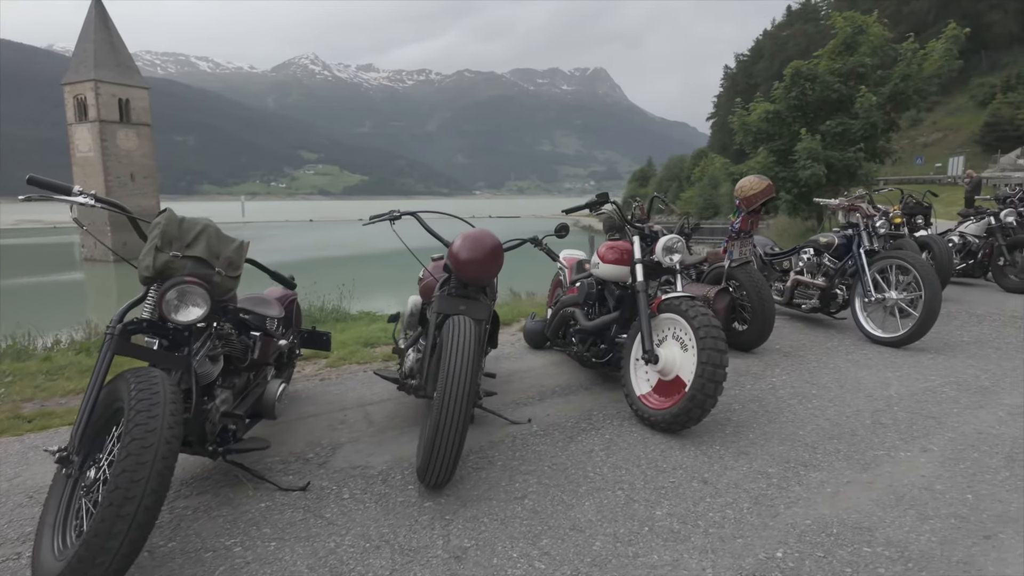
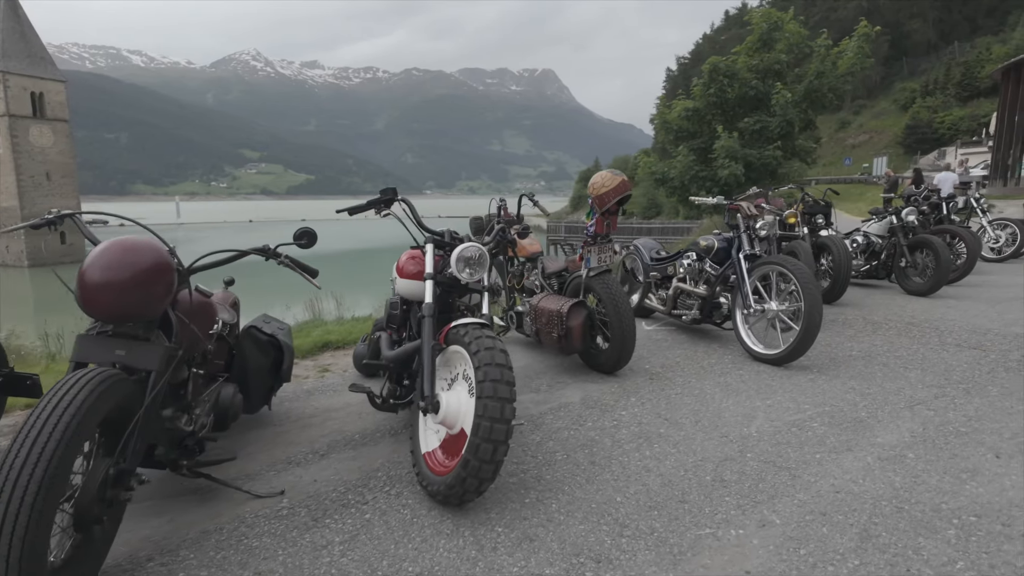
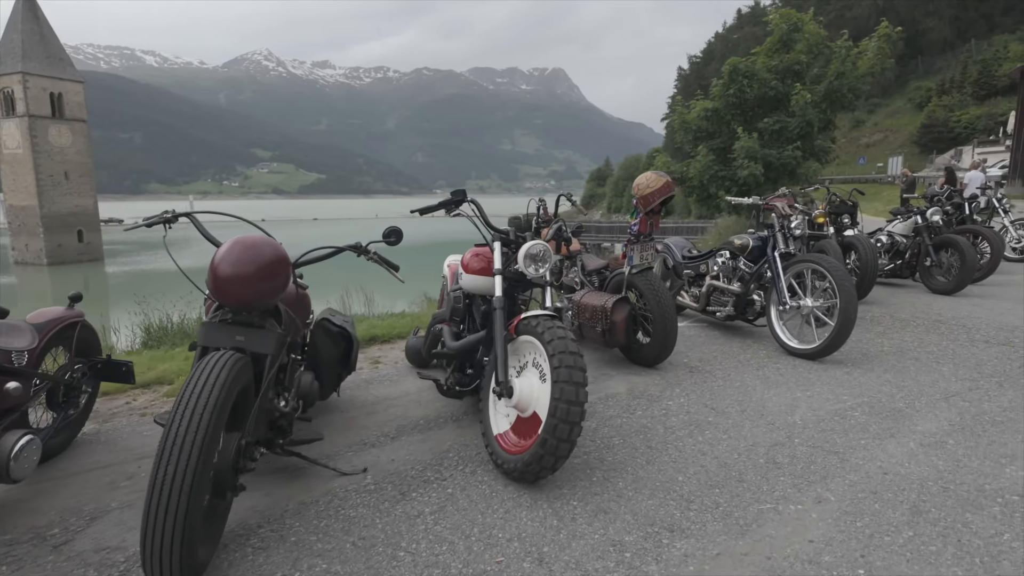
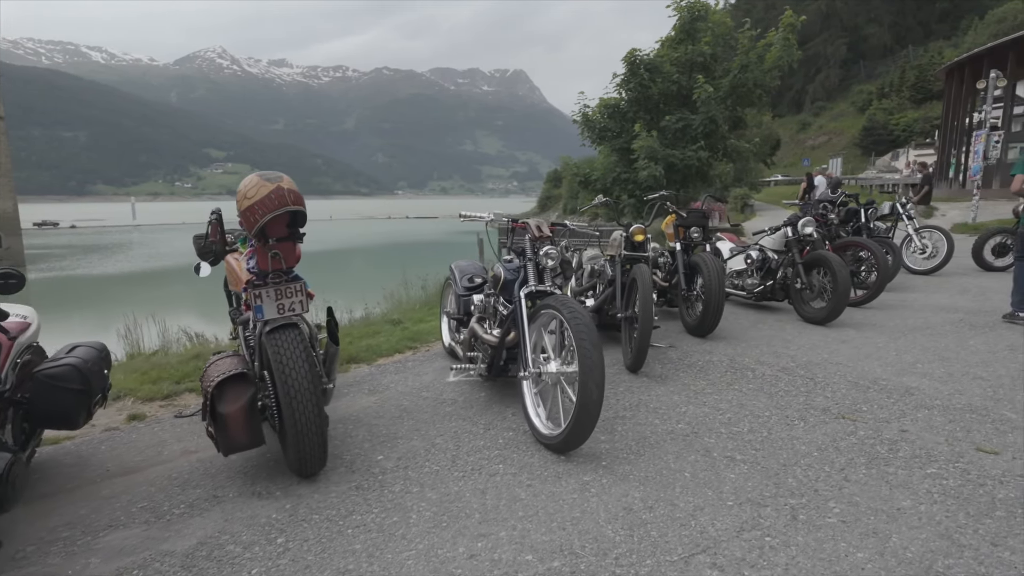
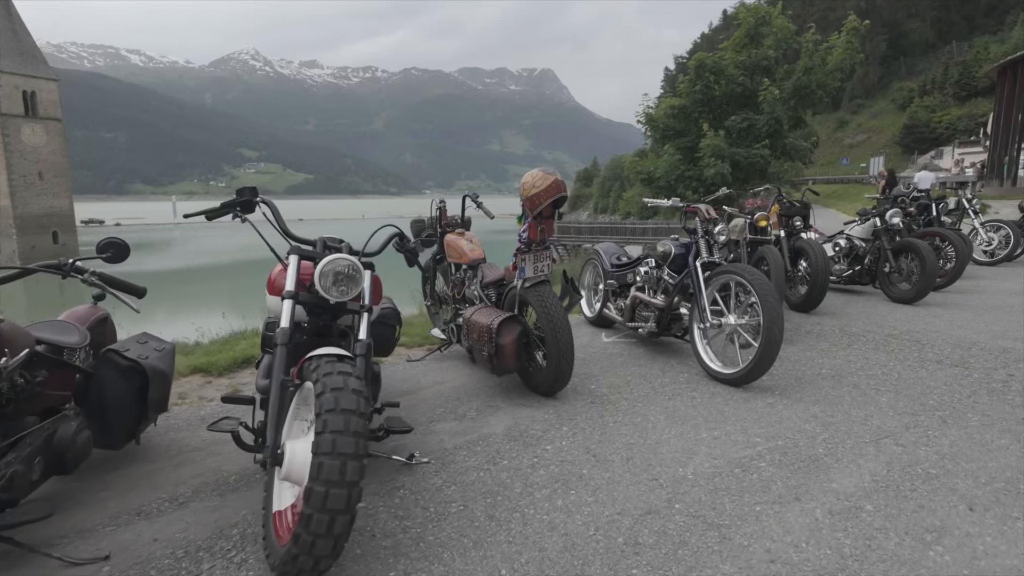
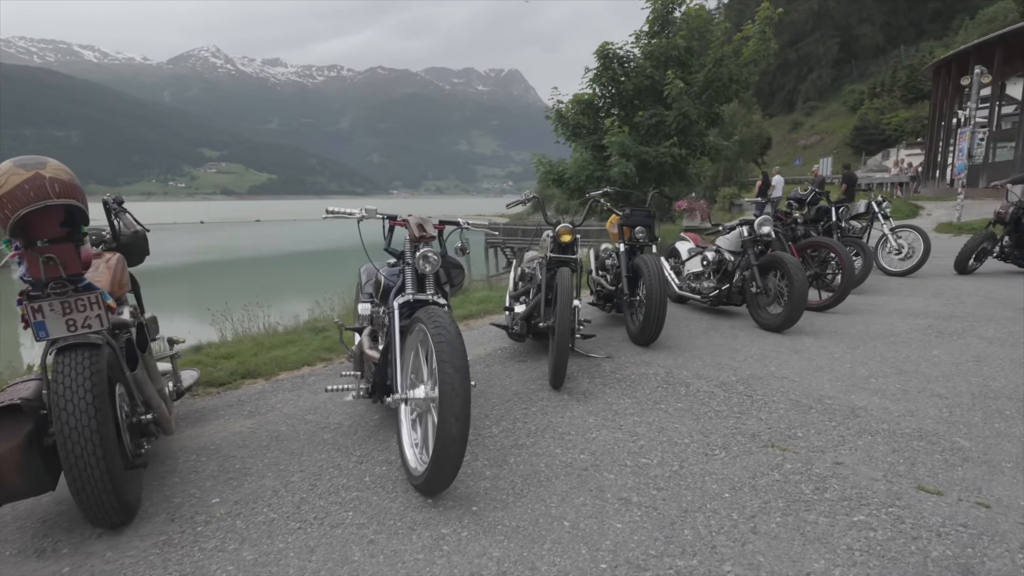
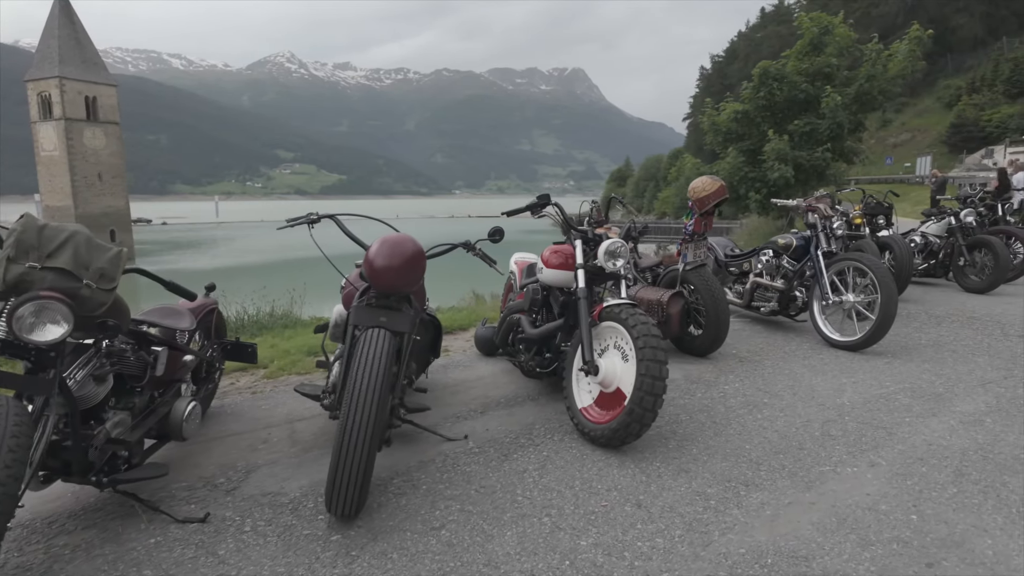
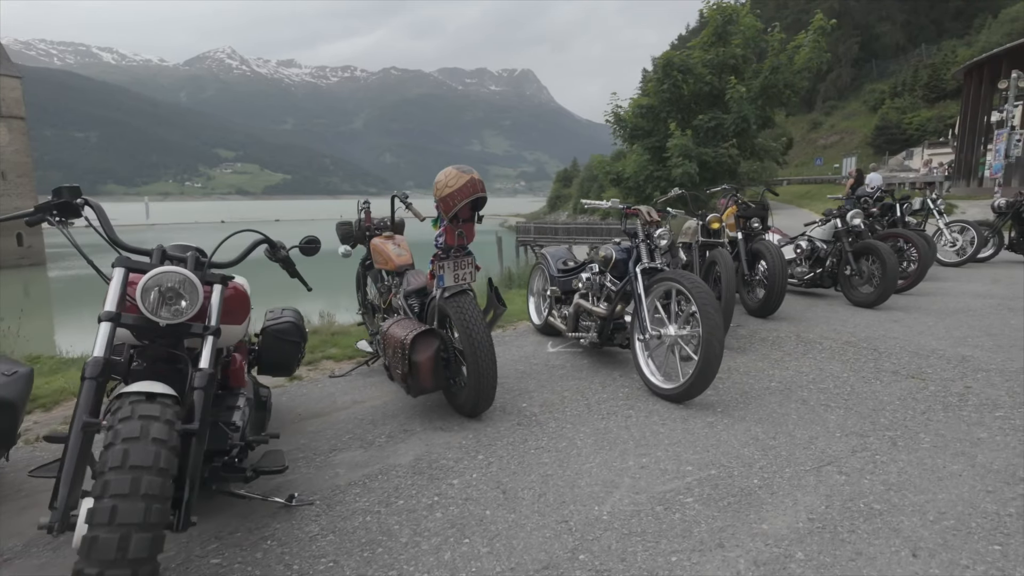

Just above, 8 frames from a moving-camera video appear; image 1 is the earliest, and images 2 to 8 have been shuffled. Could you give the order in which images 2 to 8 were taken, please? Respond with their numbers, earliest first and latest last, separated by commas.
7, 3, 2, 5, 8, 4, 6
